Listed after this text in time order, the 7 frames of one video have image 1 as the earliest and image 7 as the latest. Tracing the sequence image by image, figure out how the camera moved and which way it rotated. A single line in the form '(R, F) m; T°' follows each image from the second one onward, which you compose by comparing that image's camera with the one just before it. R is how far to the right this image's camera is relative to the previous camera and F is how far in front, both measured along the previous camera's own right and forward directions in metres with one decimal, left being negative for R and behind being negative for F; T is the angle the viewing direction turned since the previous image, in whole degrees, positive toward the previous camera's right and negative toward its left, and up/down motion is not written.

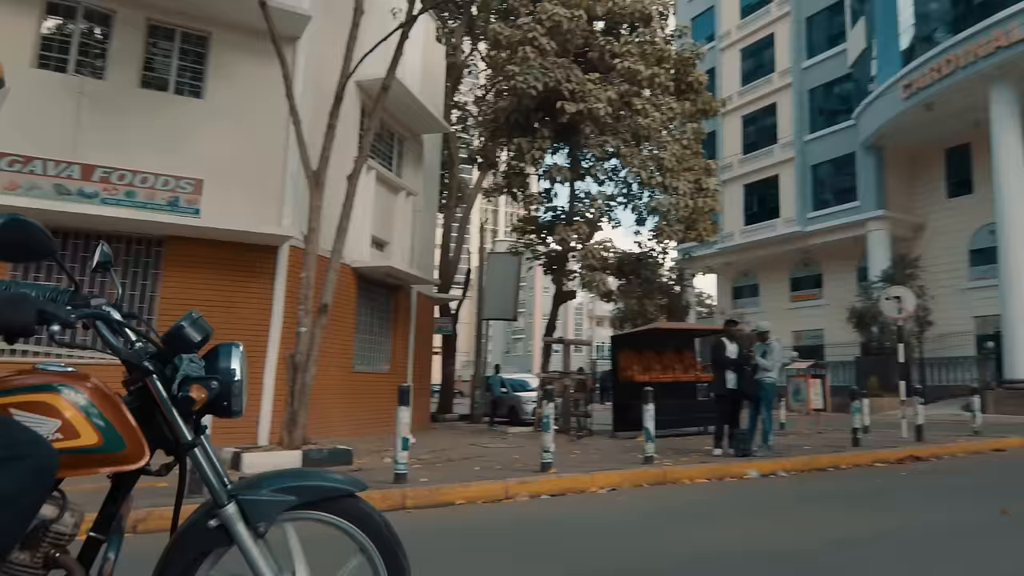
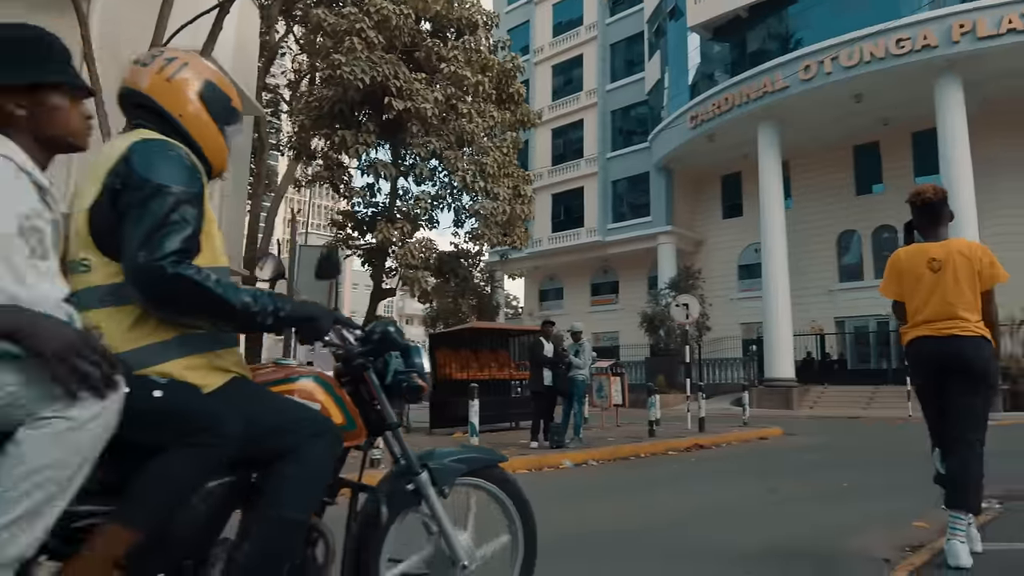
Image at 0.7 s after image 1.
(-0.3, -0.1) m; +16°
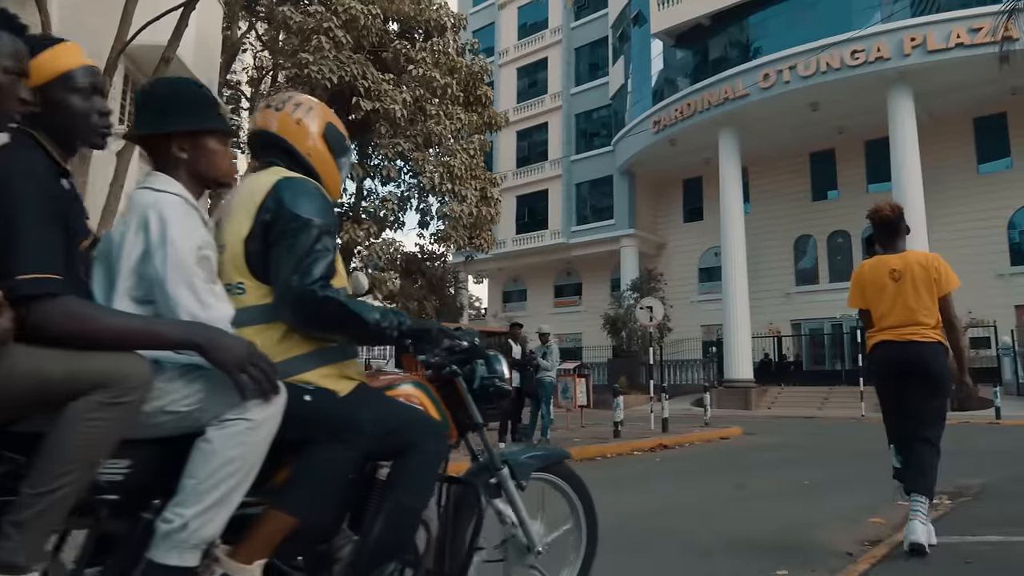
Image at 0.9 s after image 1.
(-0.1, -0.1) m; +3°
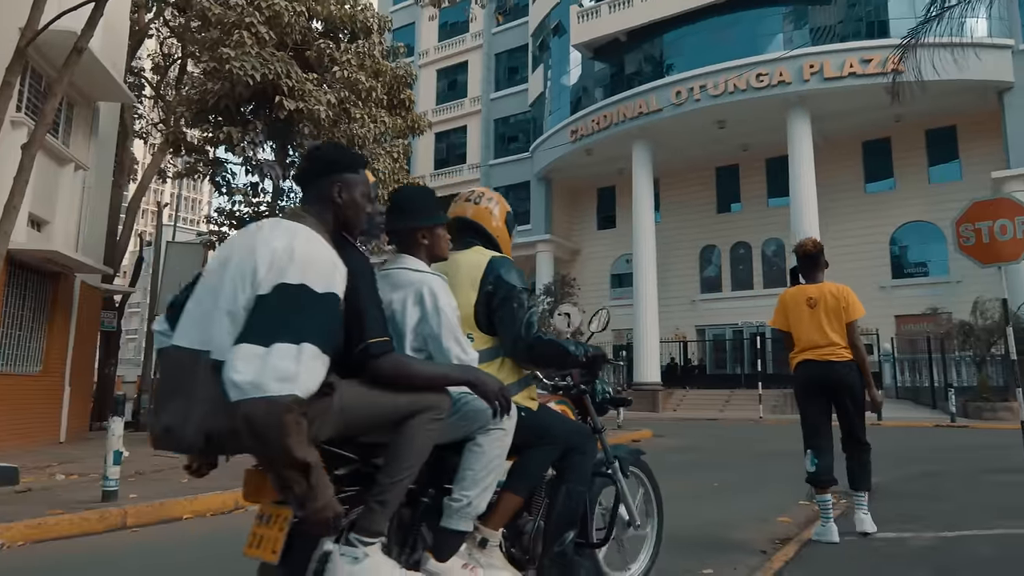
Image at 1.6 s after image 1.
(-0.2, -0.2) m; +7°
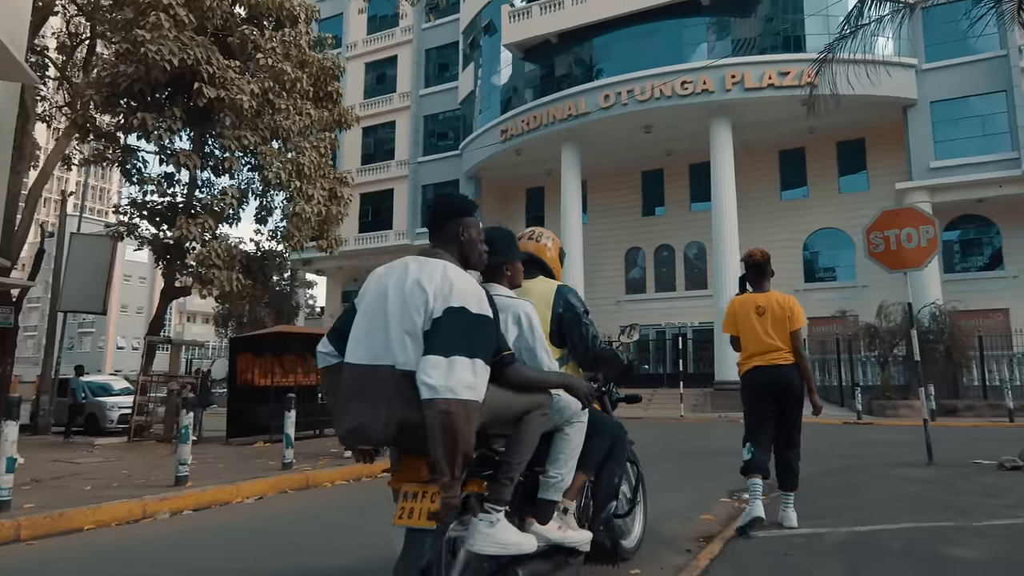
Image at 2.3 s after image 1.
(0.0, +0.1) m; +6°
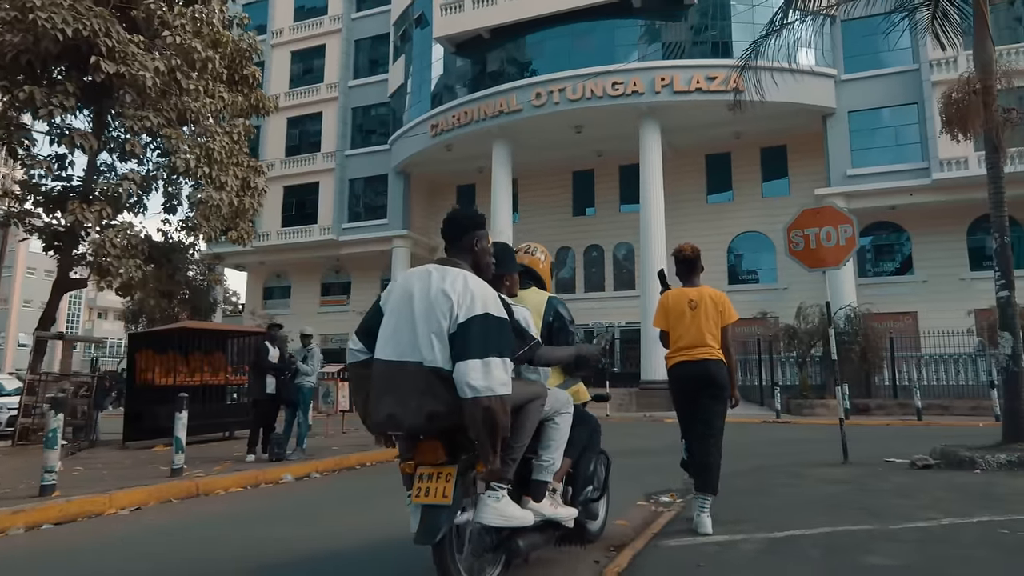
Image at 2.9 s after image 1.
(+0.2, +0.4) m; +5°
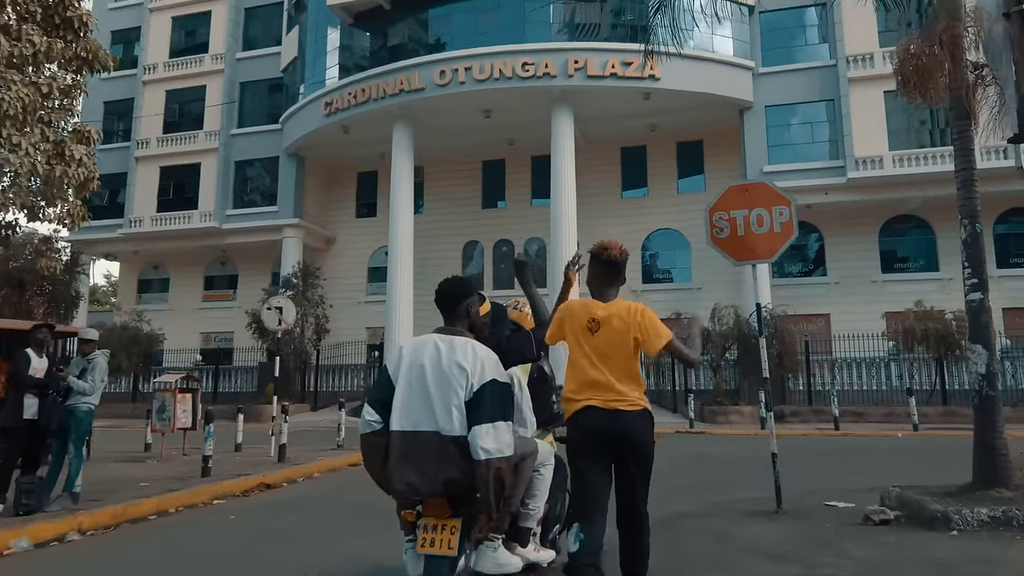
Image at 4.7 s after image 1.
(+0.6, +1.8) m; +6°
